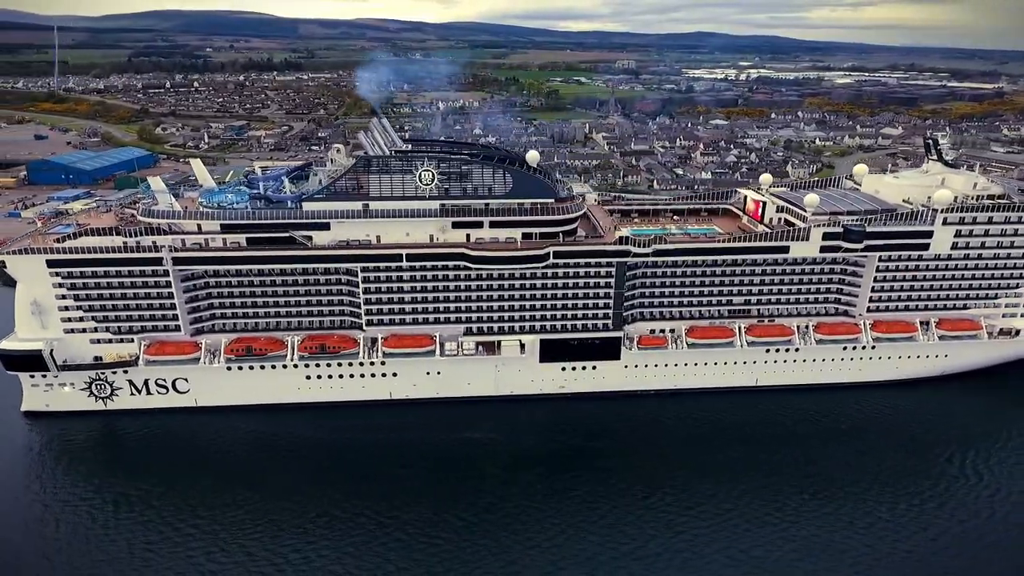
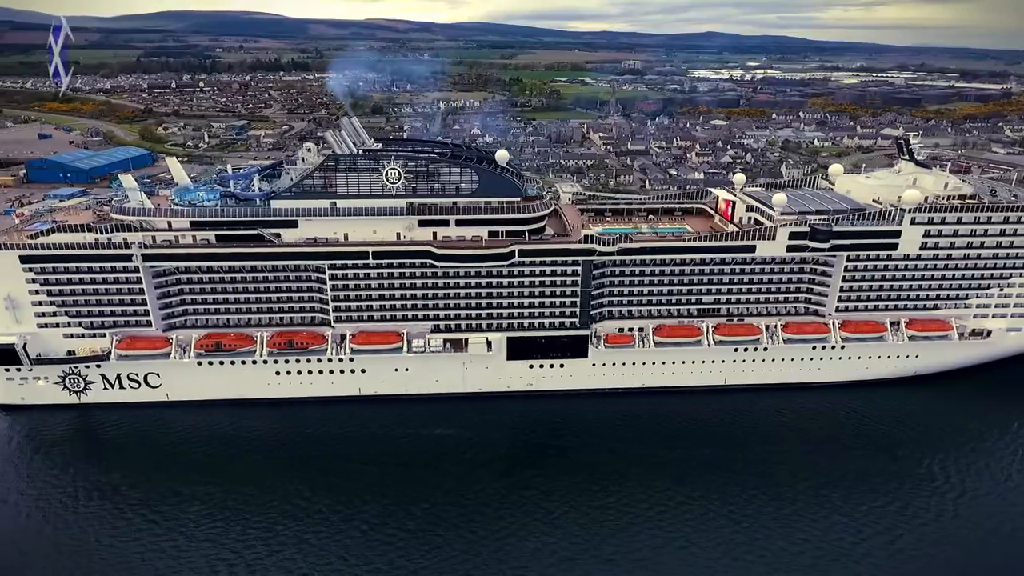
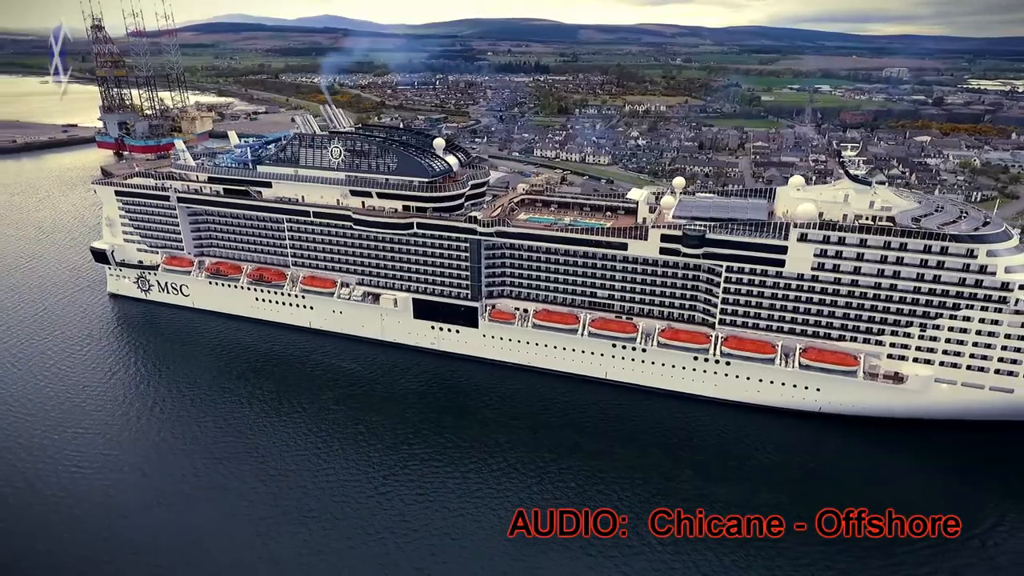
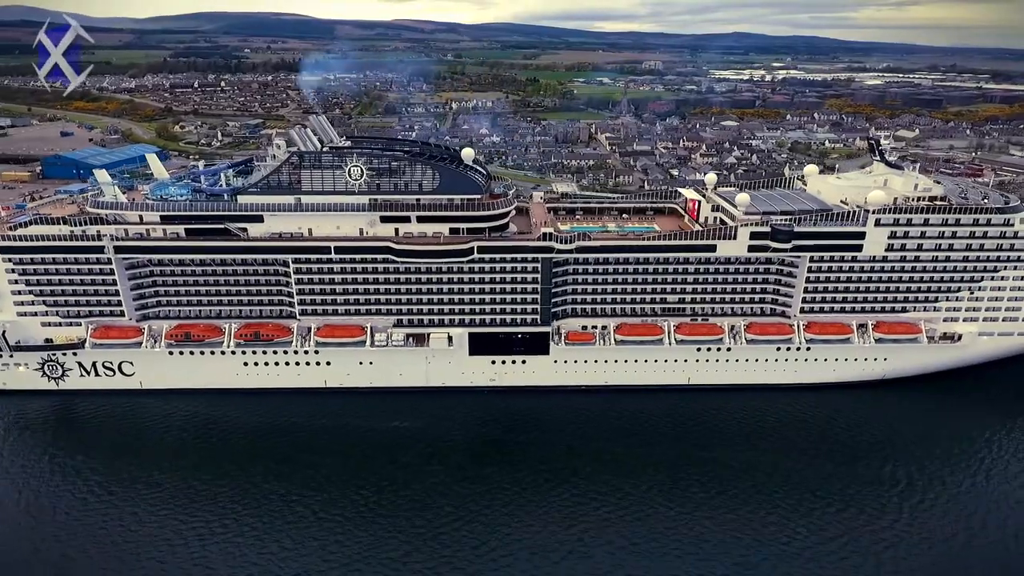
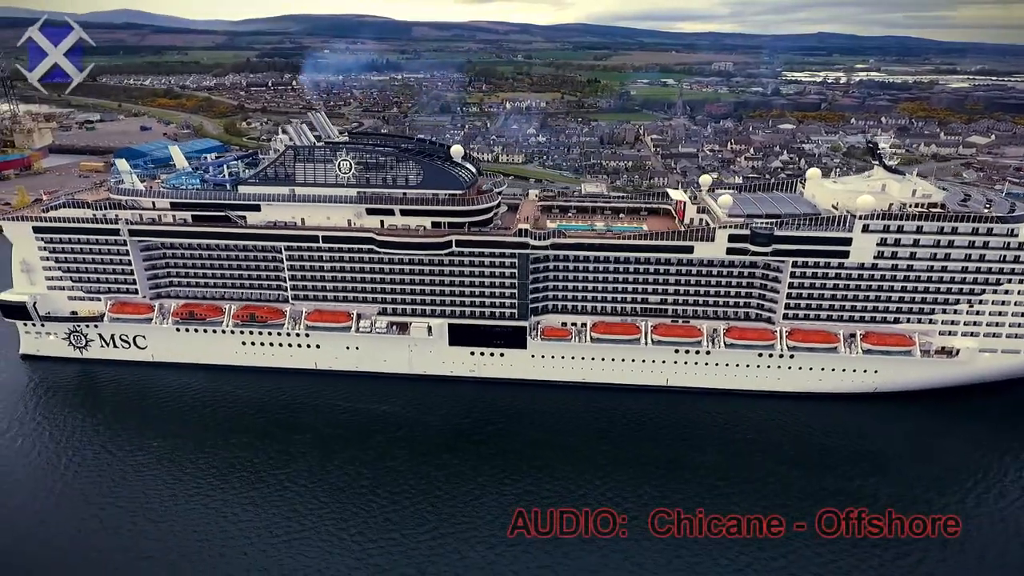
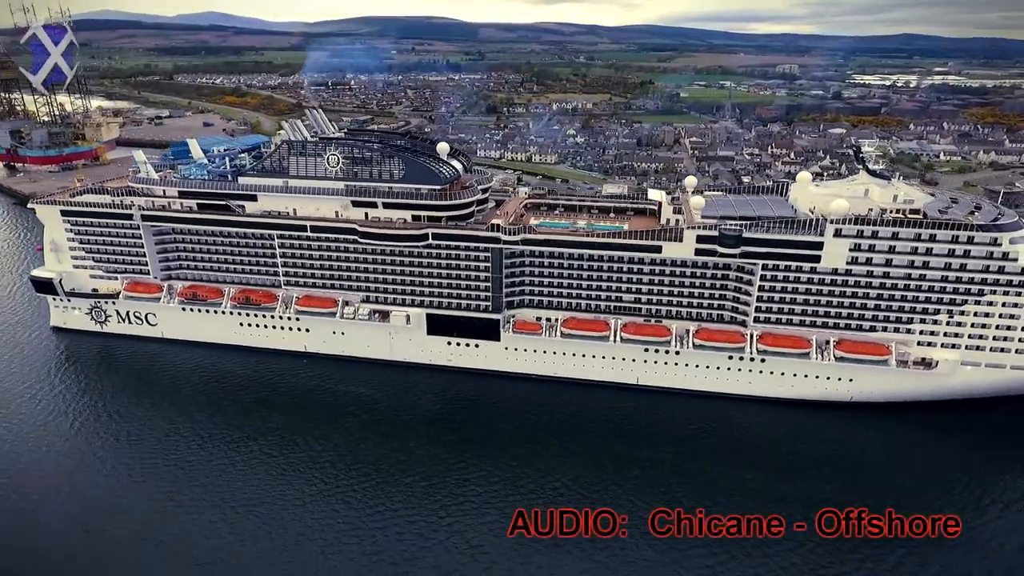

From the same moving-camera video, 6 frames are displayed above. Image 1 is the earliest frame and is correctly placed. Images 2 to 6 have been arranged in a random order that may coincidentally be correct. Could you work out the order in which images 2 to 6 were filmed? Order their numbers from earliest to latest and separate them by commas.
2, 4, 5, 6, 3
